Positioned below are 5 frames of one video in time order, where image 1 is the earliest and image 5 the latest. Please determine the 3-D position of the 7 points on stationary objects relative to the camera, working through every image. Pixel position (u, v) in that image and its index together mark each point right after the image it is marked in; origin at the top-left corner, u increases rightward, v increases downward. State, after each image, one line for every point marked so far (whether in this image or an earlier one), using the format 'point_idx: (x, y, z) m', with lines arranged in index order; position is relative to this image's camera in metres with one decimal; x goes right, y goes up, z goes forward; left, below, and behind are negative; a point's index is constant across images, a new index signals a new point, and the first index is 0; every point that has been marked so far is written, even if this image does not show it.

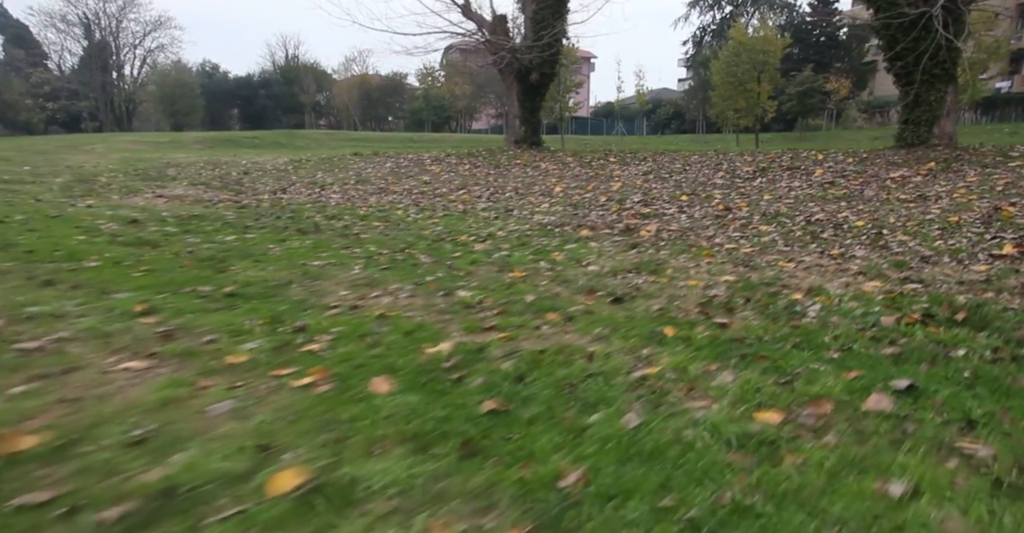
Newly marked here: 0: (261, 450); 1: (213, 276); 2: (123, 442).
0: (-1.2, -0.9, +3.0) m
1: (-3.3, -0.1, +7.1) m
2: (-1.9, -0.9, +3.0) m
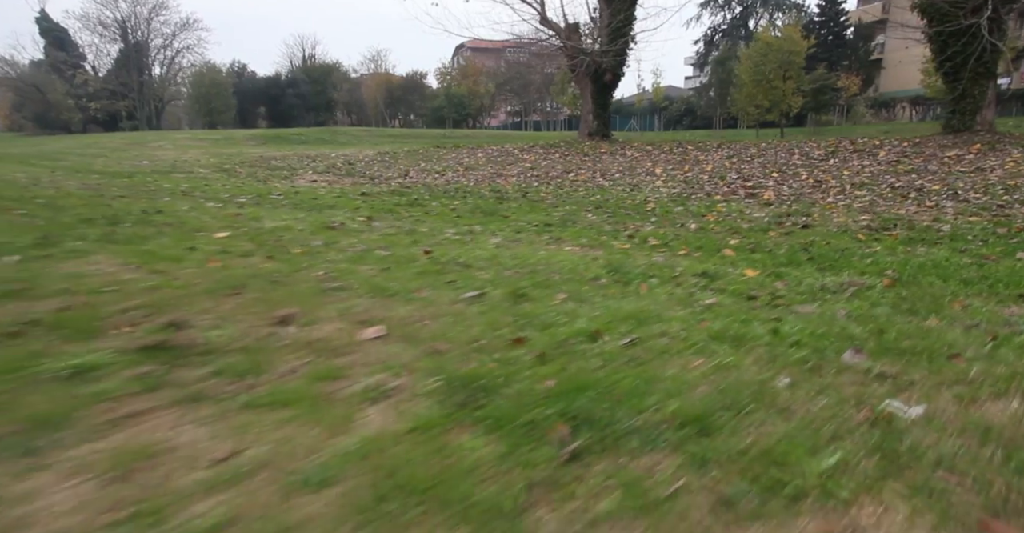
0: (+2.0, 0.0, +6.1) m
1: (-0.1, +0.8, +10.2) m
2: (+1.3, 0.0, +6.1) m
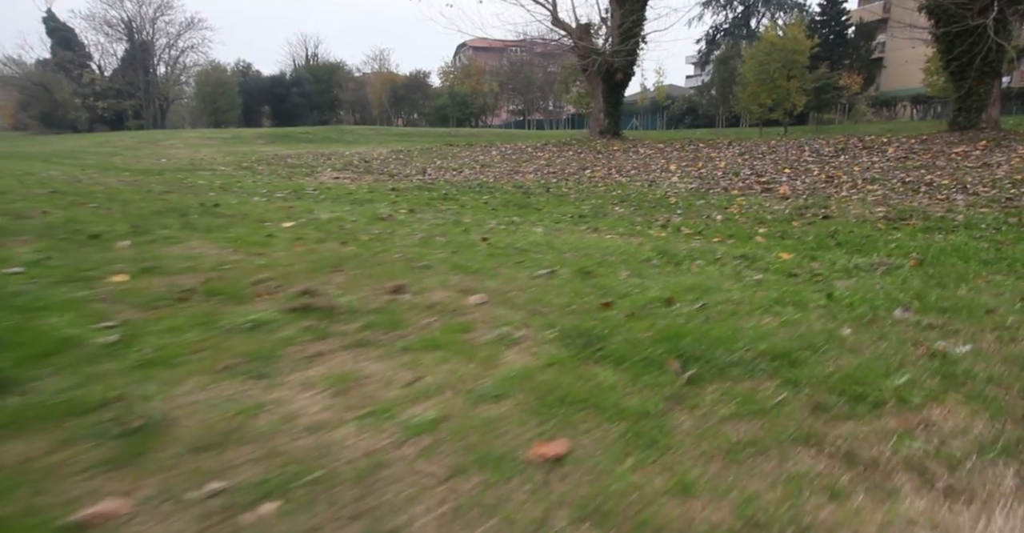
0: (+2.5, +0.2, +6.6) m
1: (+0.4, +0.9, +10.7) m
2: (+1.9, +0.2, +6.6) m
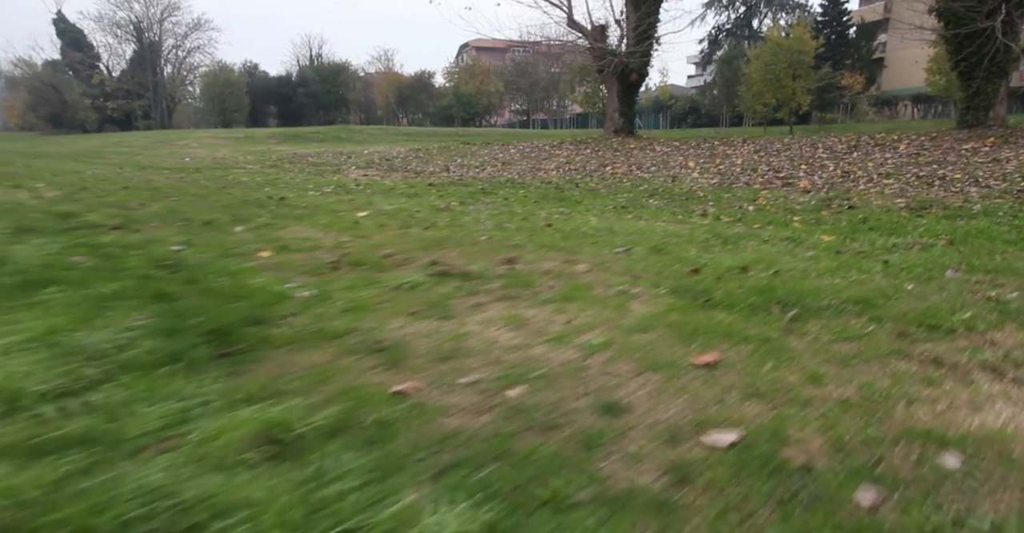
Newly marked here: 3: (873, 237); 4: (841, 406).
0: (+3.3, +0.4, +7.3) m
1: (+1.2, +1.1, +11.4) m
2: (+2.6, +0.4, +7.3) m
3: (+3.8, +0.3, +6.7) m
4: (+1.2, -0.5, +2.3) m
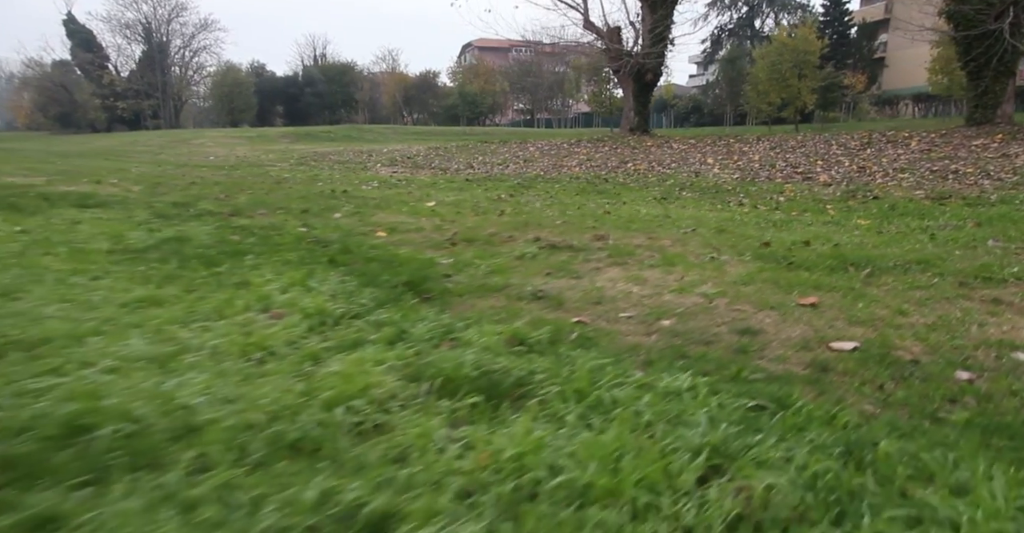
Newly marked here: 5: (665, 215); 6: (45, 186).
0: (+4.1, +0.6, +8.0) m
1: (+2.0, +1.3, +12.1) m
2: (+3.4, +0.6, +8.0) m
3: (+4.5, +0.5, +7.5) m
4: (+2.0, -0.3, +3.1) m
5: (+1.9, +0.6, +8.0) m
6: (-7.1, +1.2, +9.8) m
